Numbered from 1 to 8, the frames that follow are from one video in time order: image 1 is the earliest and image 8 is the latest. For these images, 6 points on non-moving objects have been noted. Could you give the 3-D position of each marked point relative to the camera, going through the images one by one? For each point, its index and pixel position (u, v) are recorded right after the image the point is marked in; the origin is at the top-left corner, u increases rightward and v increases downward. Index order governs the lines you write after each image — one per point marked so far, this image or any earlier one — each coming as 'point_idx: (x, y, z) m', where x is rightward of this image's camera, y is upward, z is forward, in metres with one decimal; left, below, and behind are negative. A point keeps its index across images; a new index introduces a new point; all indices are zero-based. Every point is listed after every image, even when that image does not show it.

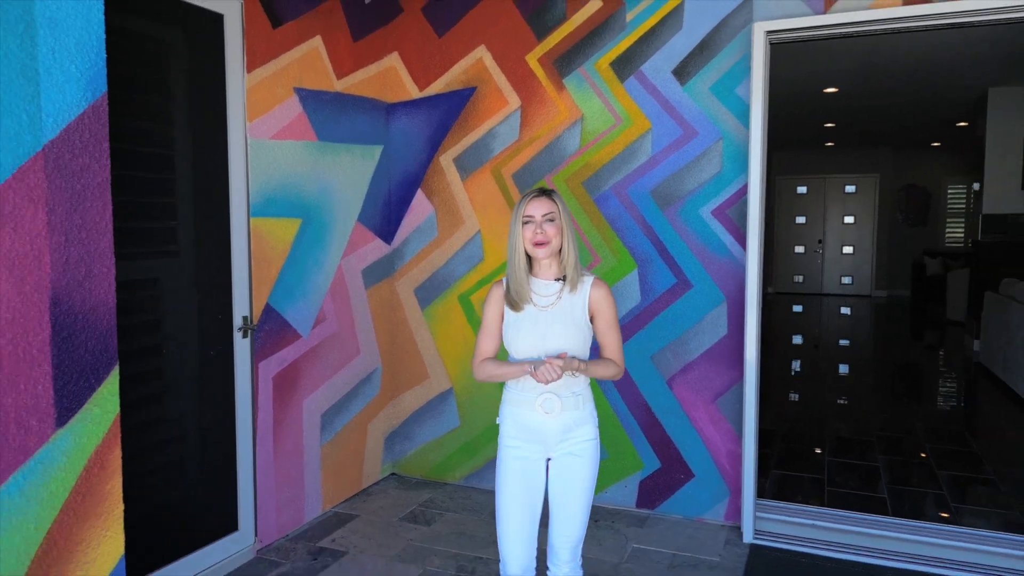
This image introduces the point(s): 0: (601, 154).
0: (+0.4, +0.6, +3.4) m
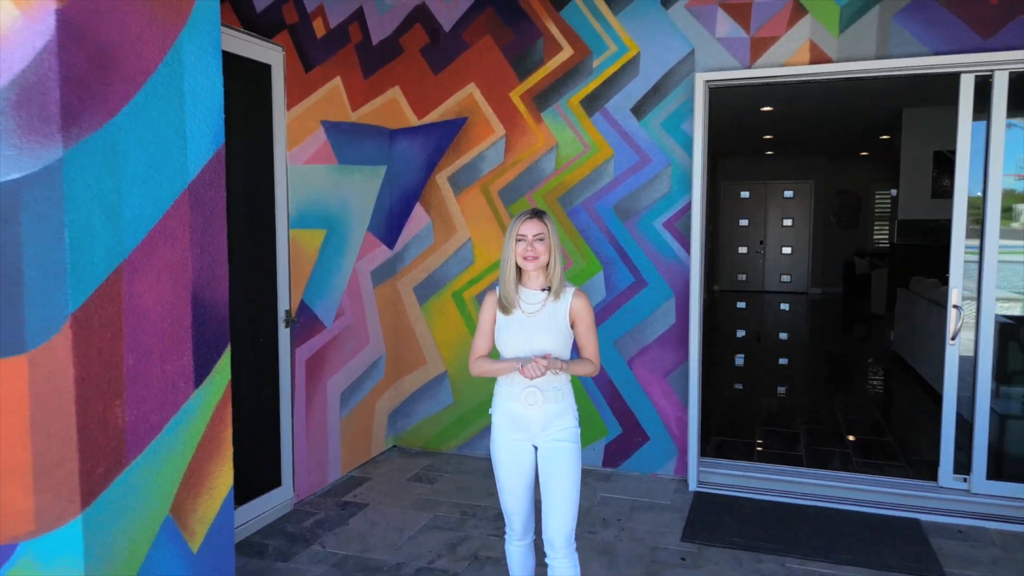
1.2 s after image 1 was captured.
0: (+0.3, +0.6, +4.1) m
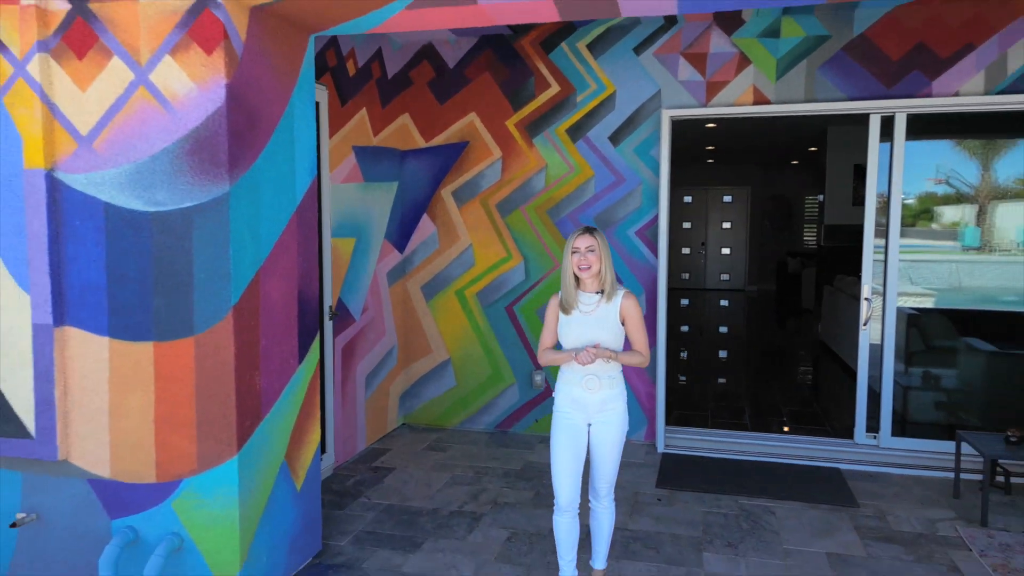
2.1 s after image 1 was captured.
0: (+0.3, +0.6, +4.9) m
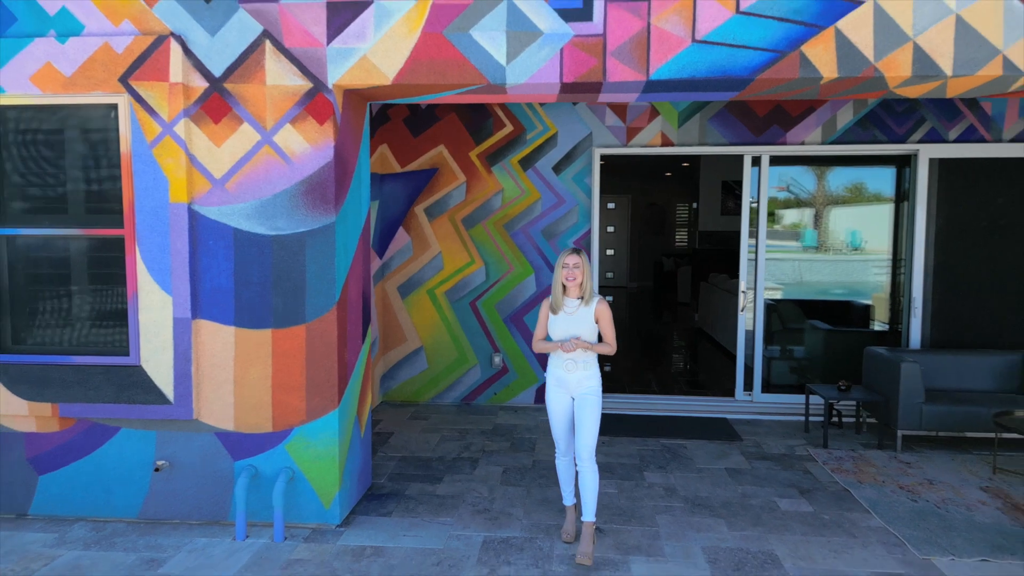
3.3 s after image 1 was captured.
0: (0.0, +0.6, +6.2) m
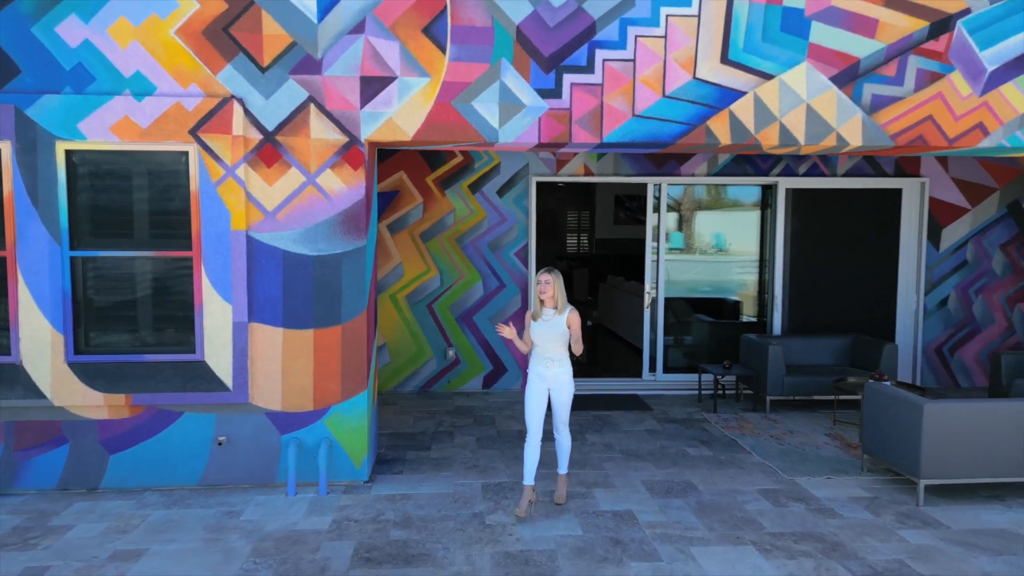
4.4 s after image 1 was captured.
0: (-0.5, +0.6, +7.4) m
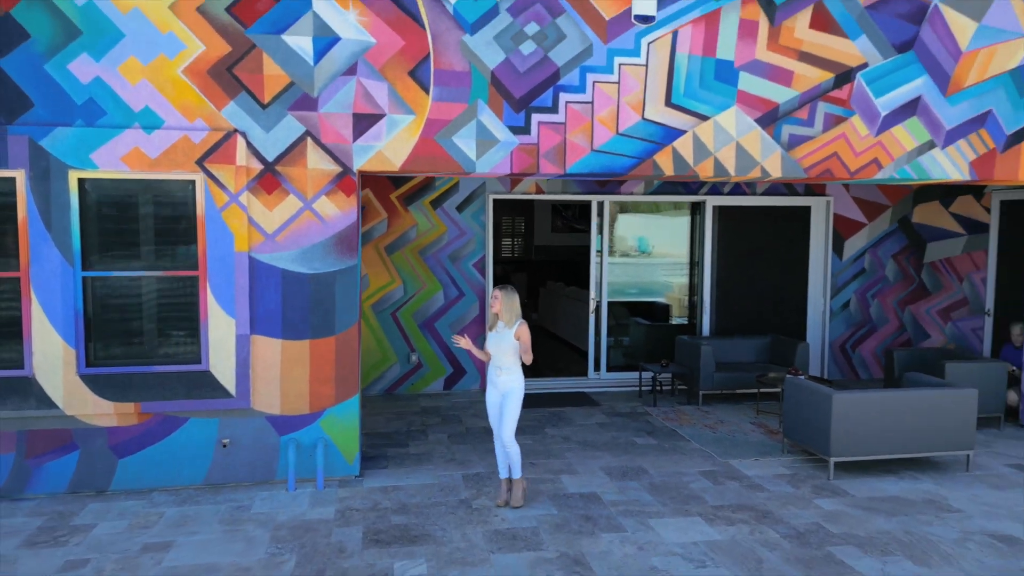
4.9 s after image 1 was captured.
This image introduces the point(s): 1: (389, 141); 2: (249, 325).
0: (-0.9, +0.5, +7.9) m
1: (-0.9, +1.0, +5.3) m
2: (-1.8, -0.3, +5.2) m
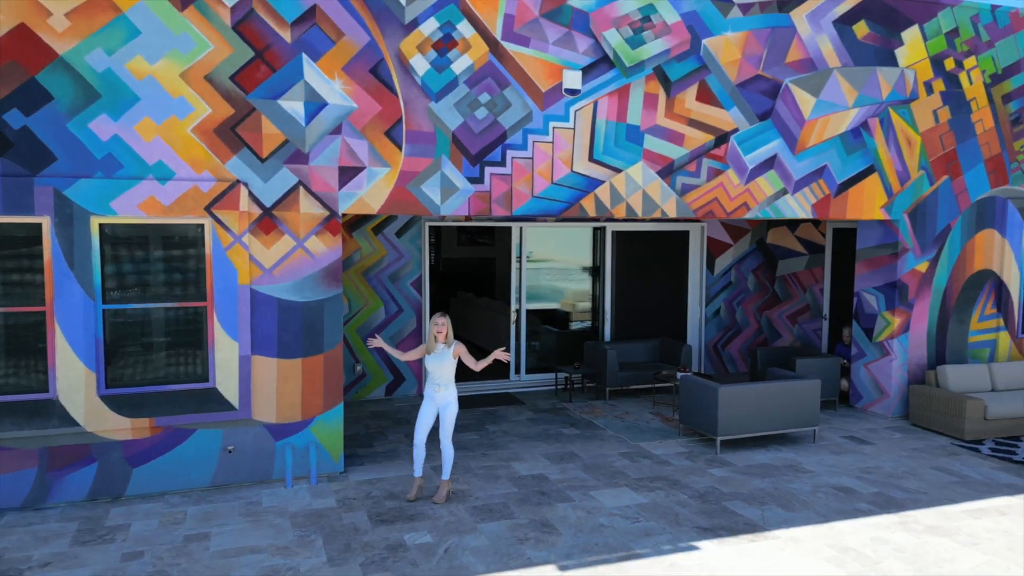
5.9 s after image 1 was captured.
0: (-1.7, +0.3, +8.9) m
1: (-1.2, +0.8, +6.3) m
2: (-2.1, -0.5, +6.1) m
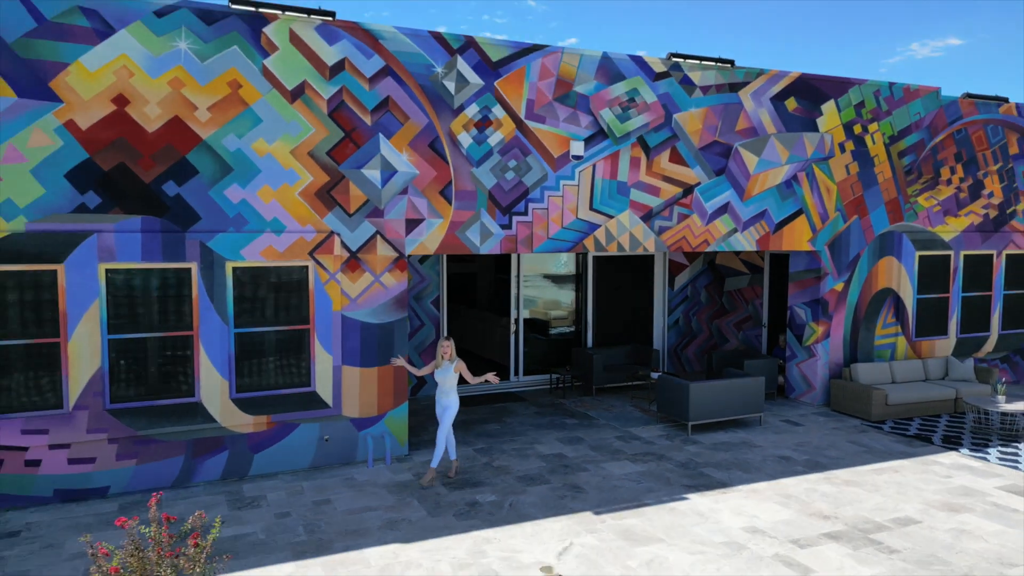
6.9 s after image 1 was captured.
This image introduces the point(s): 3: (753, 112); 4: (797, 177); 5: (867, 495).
0: (-1.6, 0.0, +10.7) m
1: (-0.9, +0.6, +8.2) m
2: (-1.8, -0.7, +7.9) m
3: (+3.2, +2.3, +10.0) m
4: (+4.0, +1.5, +10.4) m
5: (+3.5, -2.0, +7.4) m
